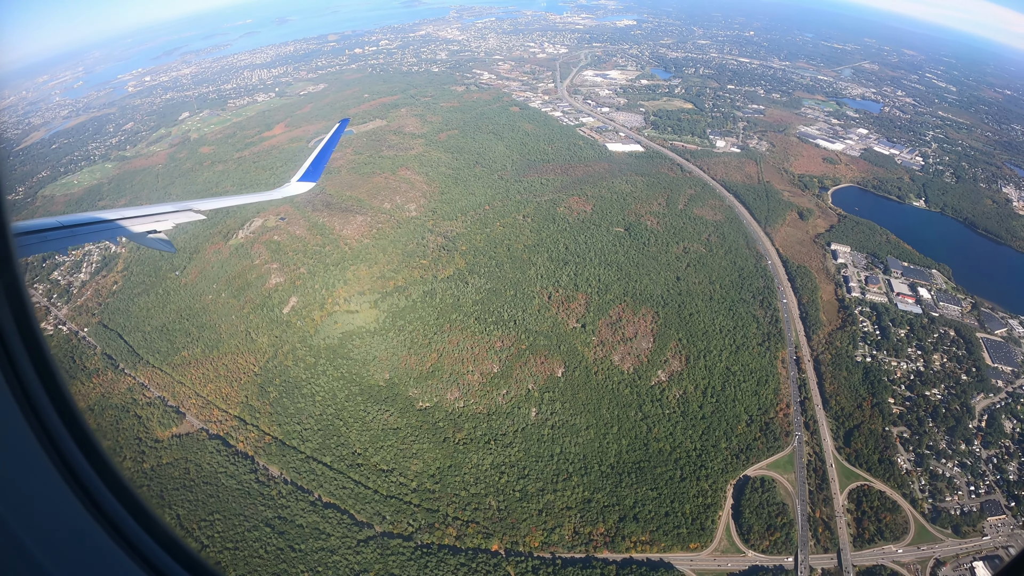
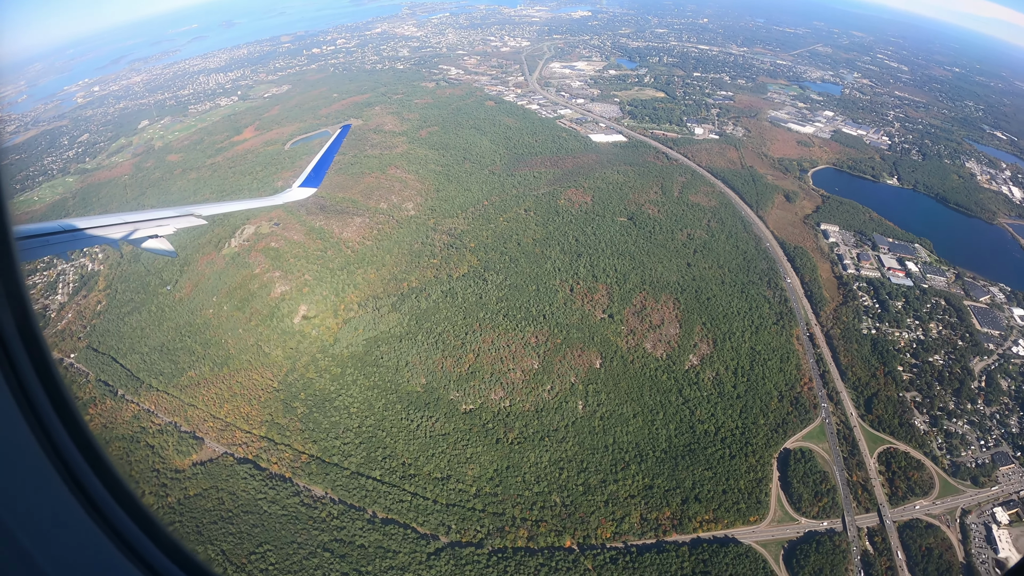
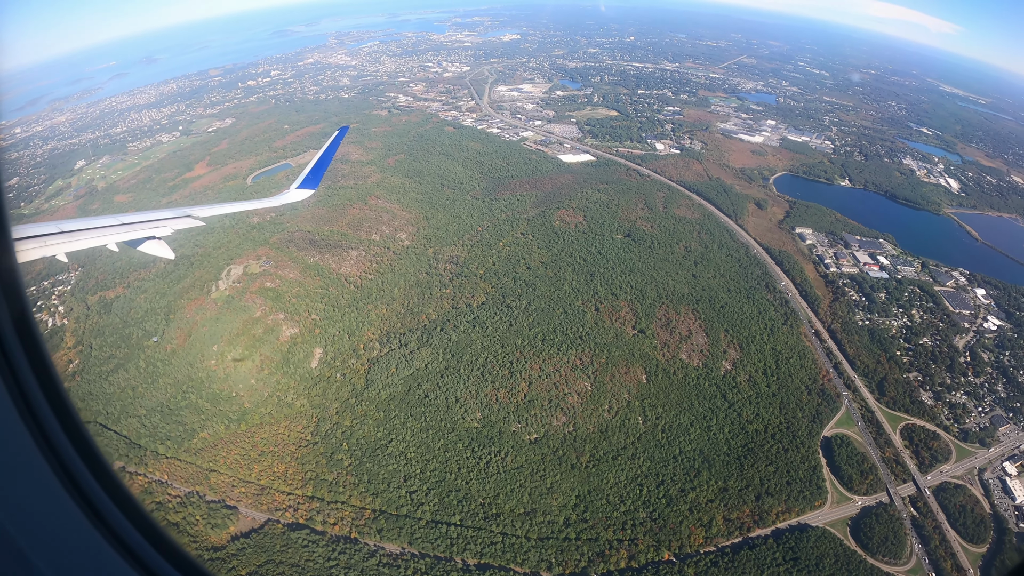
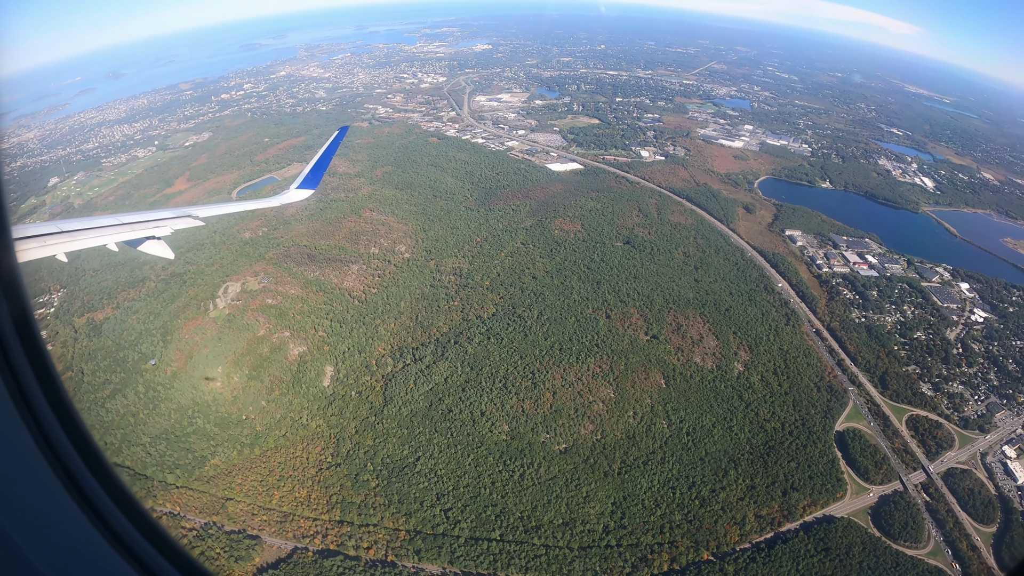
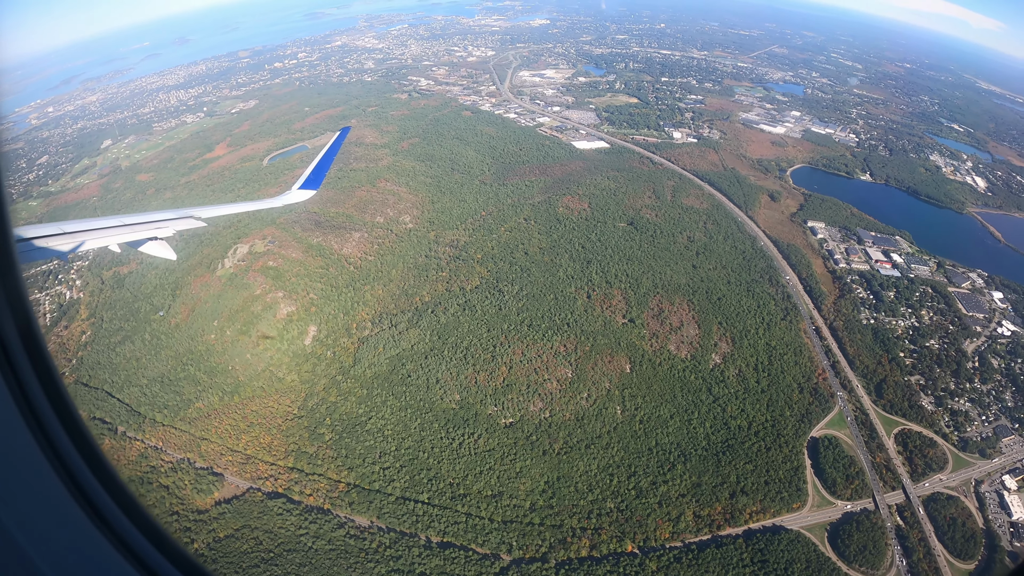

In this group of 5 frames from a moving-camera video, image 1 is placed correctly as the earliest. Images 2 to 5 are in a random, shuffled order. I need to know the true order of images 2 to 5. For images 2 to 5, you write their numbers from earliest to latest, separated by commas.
2, 5, 3, 4
